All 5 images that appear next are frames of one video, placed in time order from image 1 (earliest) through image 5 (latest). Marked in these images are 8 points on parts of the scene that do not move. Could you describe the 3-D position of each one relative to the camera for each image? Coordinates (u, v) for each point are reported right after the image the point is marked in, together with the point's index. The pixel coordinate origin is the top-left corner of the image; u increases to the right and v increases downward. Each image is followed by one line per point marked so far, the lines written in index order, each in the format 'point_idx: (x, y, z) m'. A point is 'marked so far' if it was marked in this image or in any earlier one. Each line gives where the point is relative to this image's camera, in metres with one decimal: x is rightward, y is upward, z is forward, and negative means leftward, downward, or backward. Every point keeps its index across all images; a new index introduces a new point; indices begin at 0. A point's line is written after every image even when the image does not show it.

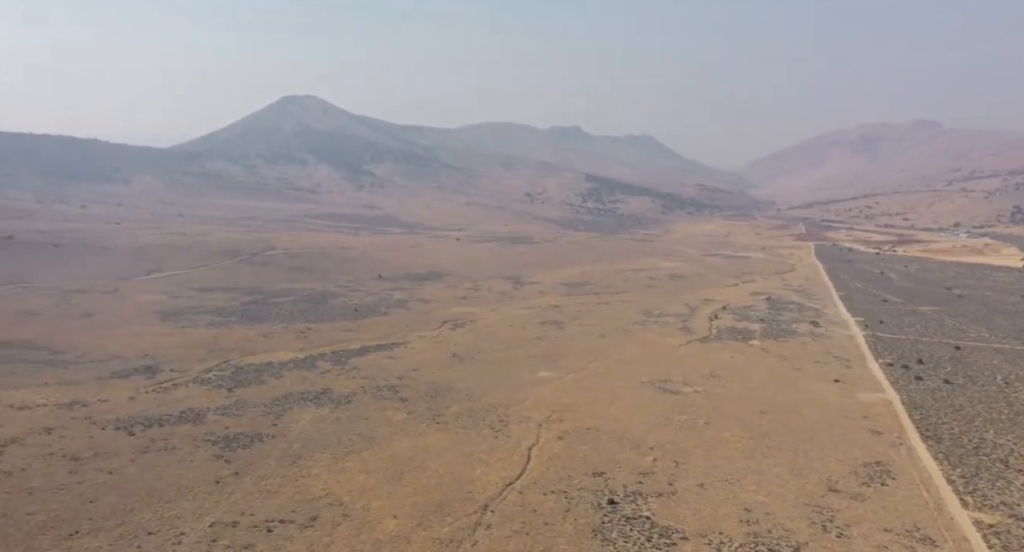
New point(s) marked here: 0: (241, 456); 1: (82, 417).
0: (-5.8, -3.9, +18.0) m
1: (-10.6, -3.4, +20.2) m
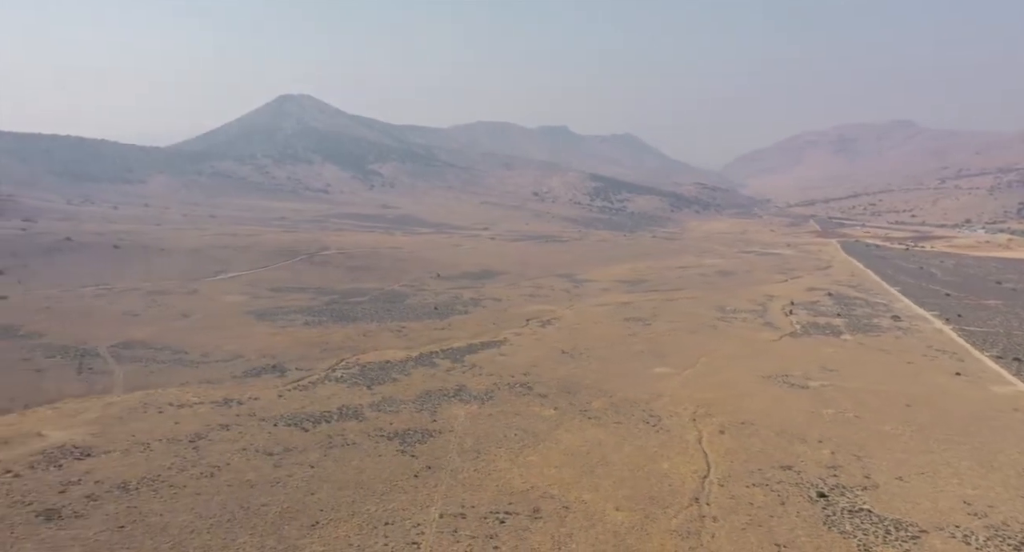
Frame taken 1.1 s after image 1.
0: (-1.9, -3.9, +18.2) m
1: (-6.6, -3.4, +20.3) m
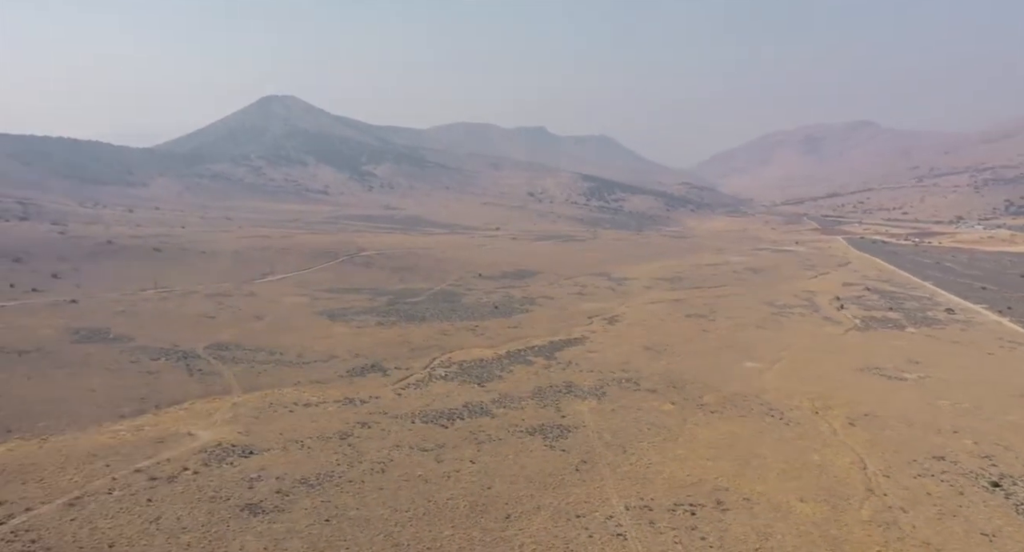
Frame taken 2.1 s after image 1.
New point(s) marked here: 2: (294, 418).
0: (+1.4, -3.8, +18.2) m
1: (-3.4, -3.4, +20.4) m
2: (-5.2, -3.4, +19.6) m
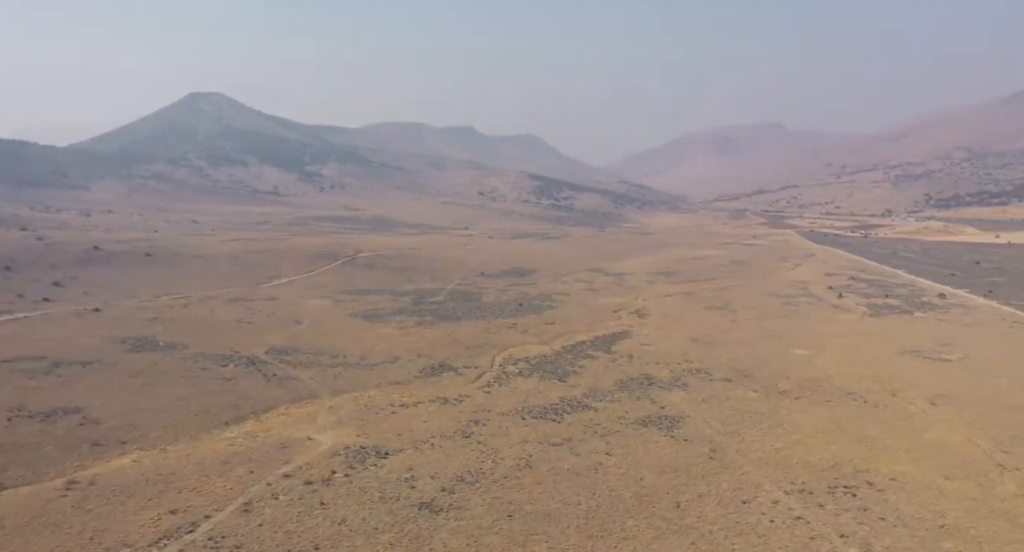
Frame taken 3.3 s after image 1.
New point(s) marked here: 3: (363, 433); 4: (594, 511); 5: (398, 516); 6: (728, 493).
0: (+4.0, -3.6, +18.5) m
1: (-0.8, -3.3, +20.3) m
2: (-2.6, -3.4, +19.5) m
3: (-3.3, -3.5, +18.2) m
4: (+1.4, -4.0, +13.8) m
5: (-1.8, -3.9, +13.2) m
6: (+3.9, -3.9, +14.7) m
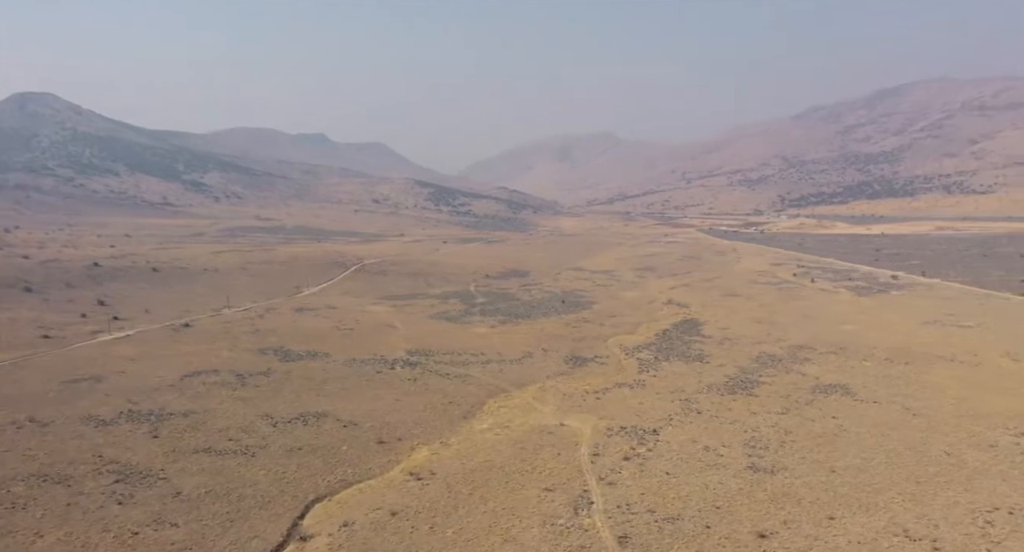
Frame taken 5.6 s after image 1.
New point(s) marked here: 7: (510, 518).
0: (+9.4, -3.2, +21.0) m
1: (+4.3, -3.1, +22.2) m
2: (+2.7, -3.3, +21.1) m
3: (+2.1, -3.4, +19.8) m
4: (+7.4, -3.7, +16.0) m
5: (+4.3, -3.7, +15.0) m
6: (+9.8, -3.5, +17.2) m
7: (-0.1, -4.0, +13.2) m
